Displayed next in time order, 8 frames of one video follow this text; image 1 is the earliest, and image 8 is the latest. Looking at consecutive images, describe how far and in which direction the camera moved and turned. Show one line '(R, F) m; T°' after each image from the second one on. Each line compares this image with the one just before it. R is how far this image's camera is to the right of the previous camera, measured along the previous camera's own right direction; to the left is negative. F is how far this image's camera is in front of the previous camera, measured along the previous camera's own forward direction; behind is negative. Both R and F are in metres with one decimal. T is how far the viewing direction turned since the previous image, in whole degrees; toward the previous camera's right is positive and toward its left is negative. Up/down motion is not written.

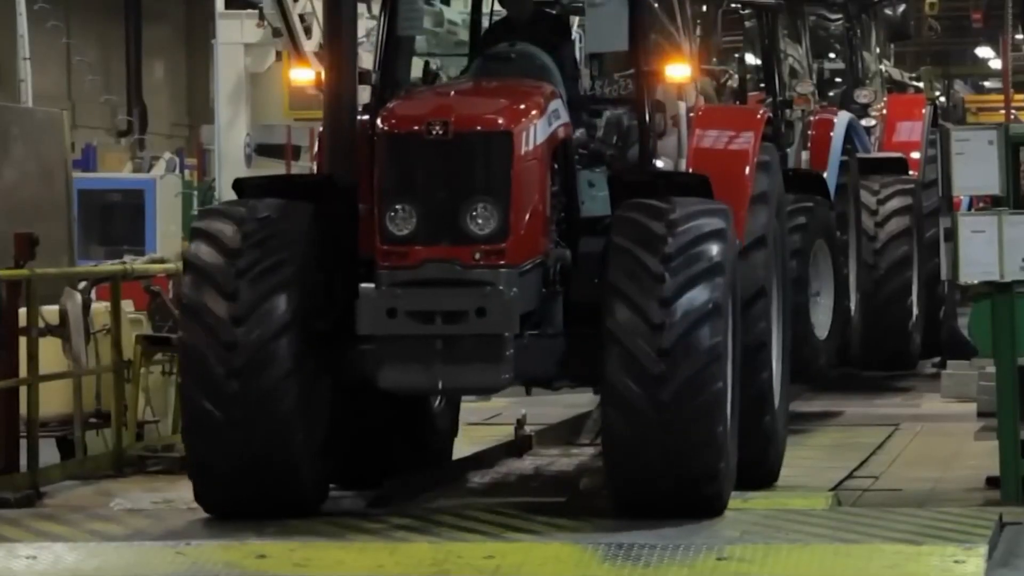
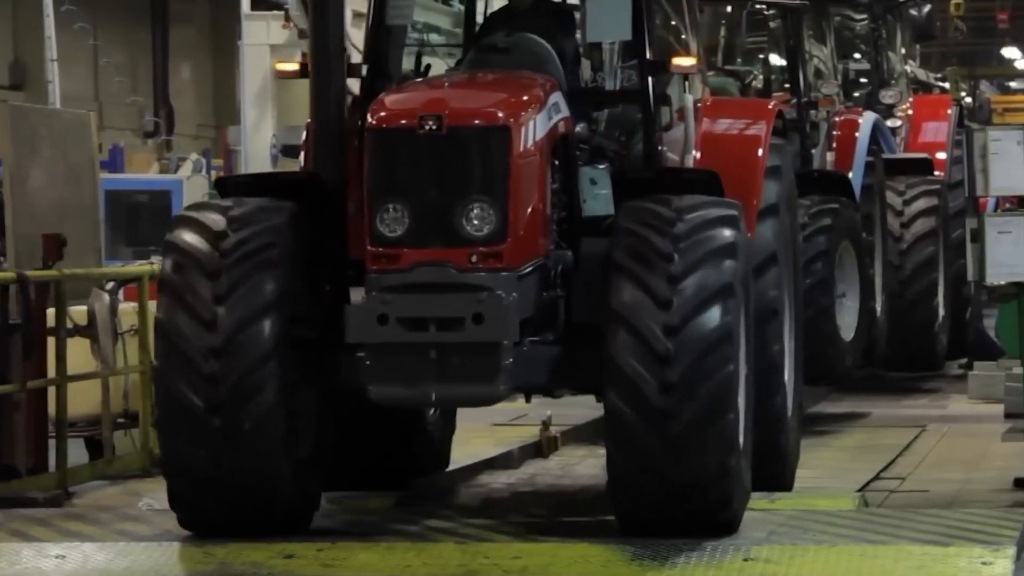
(0.0, 0.0) m; -1°
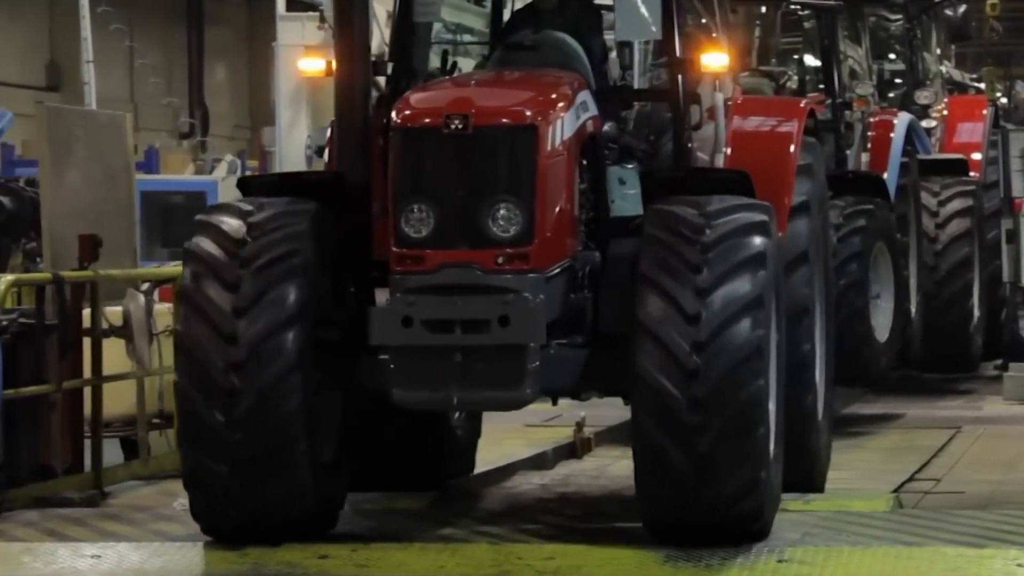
(0.0, 0.0) m; -1°
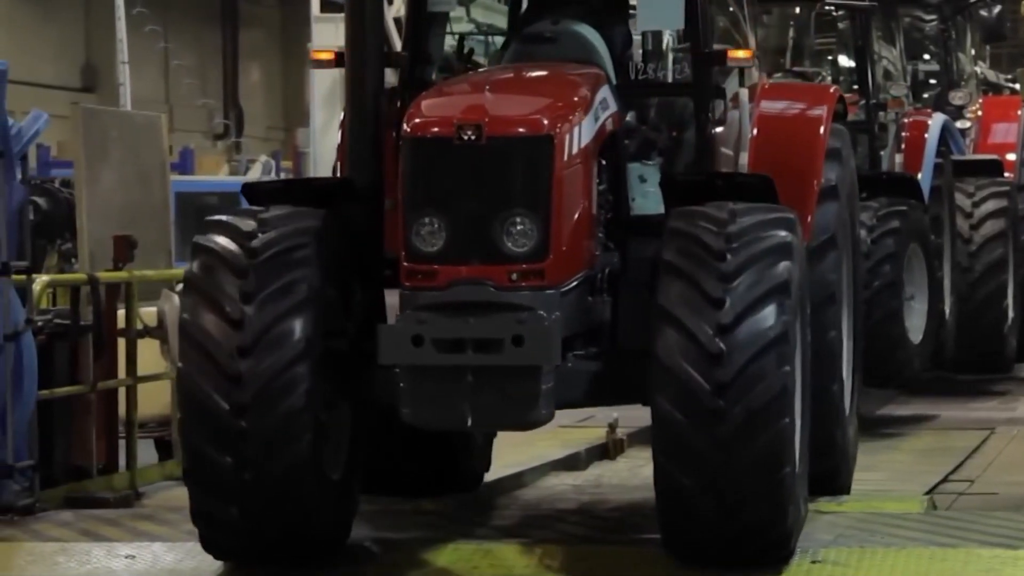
(0.0, 0.0) m; -1°
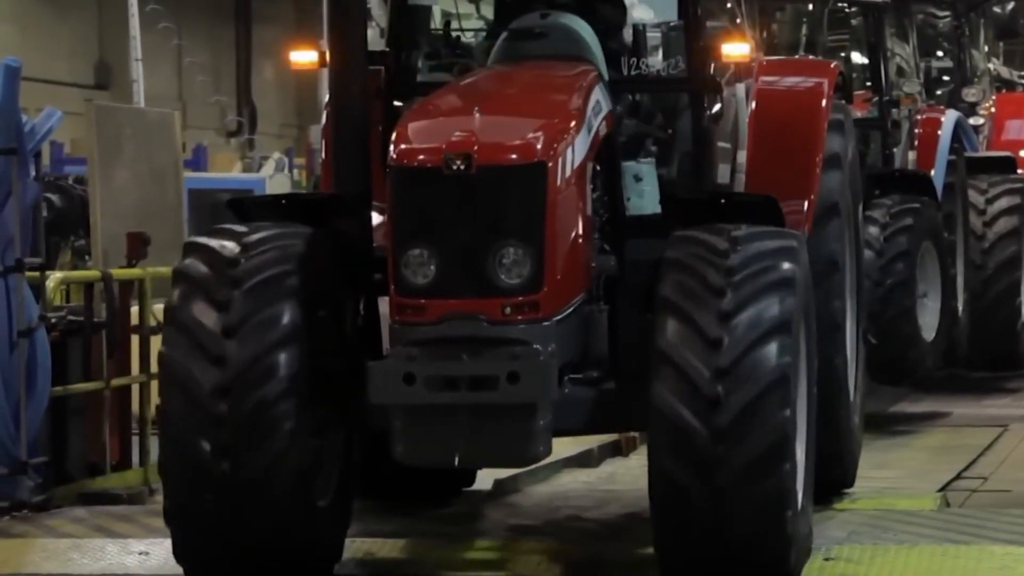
(0.0, 0.0) m; 0°
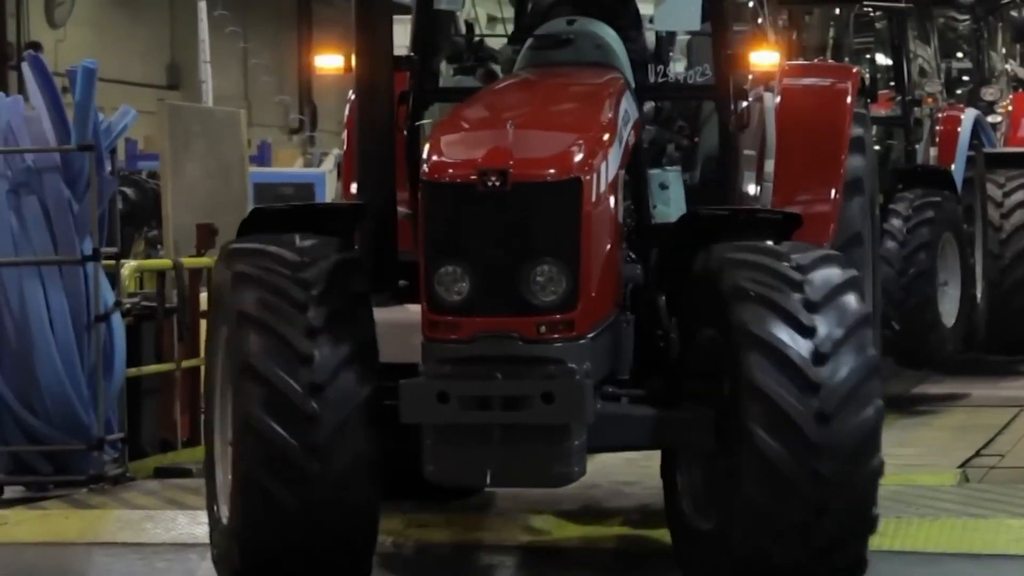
(-0.1, -0.4) m; -1°
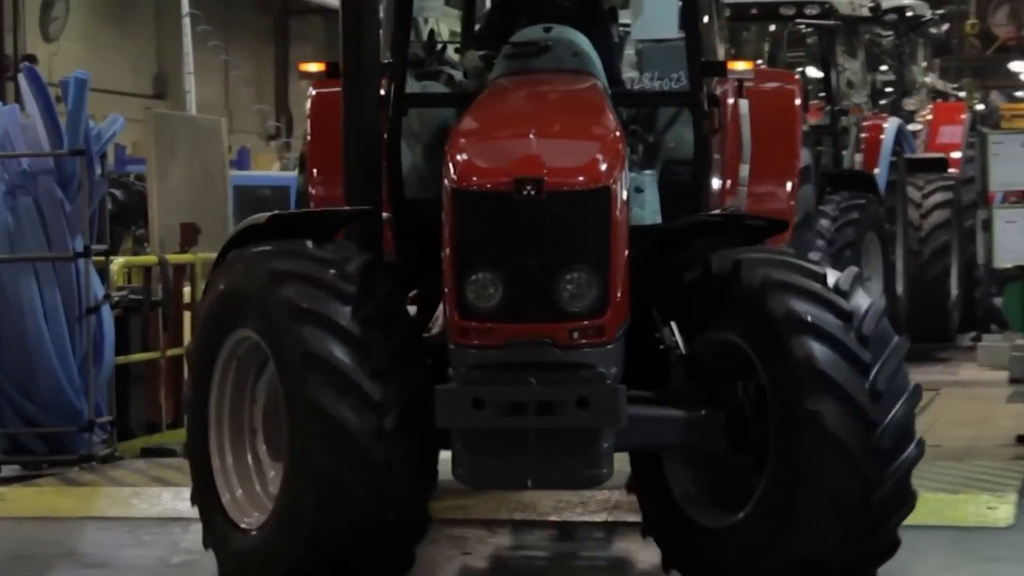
(0.0, -0.6) m; +1°
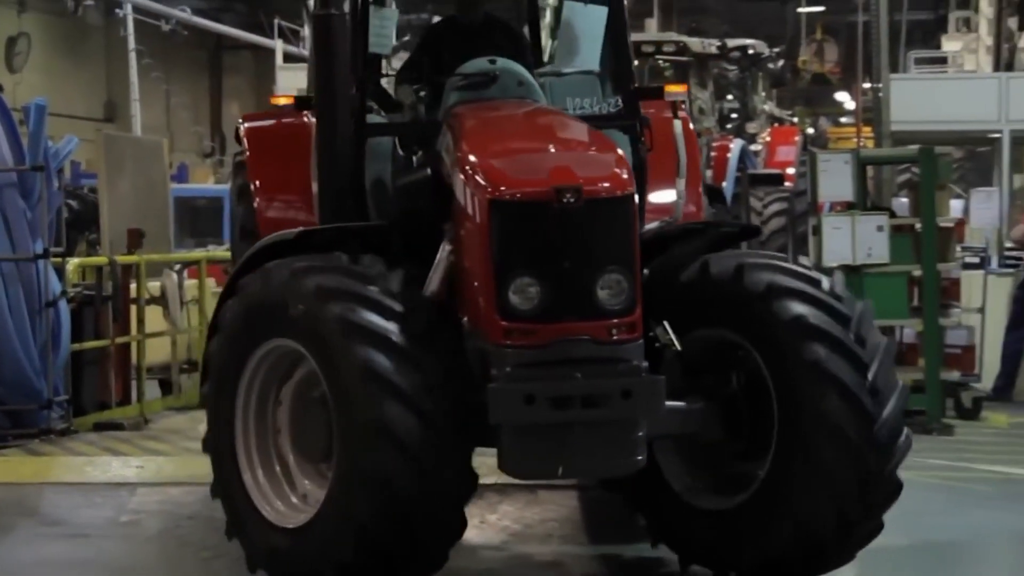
(+0.2, -1.3) m; +2°
